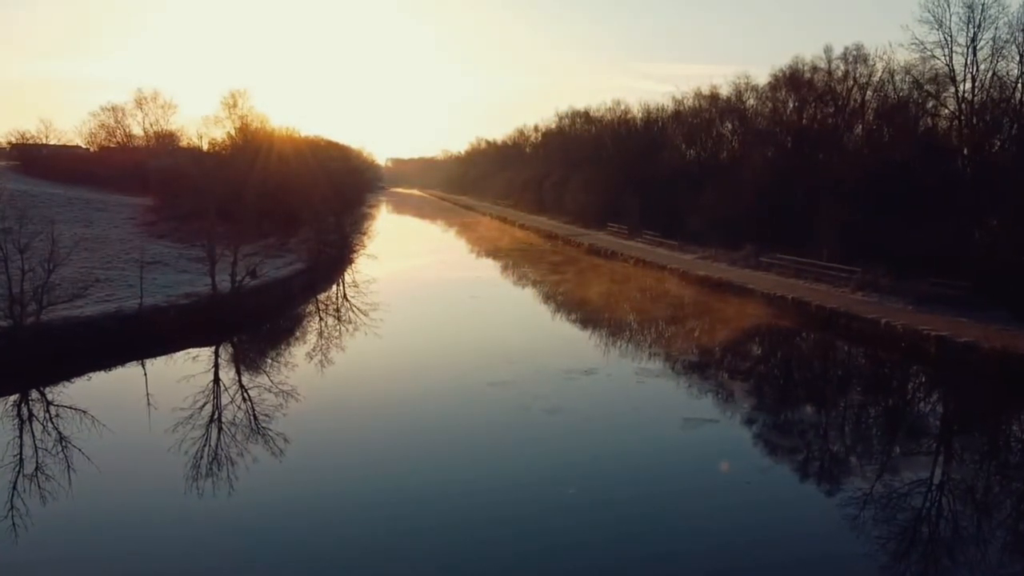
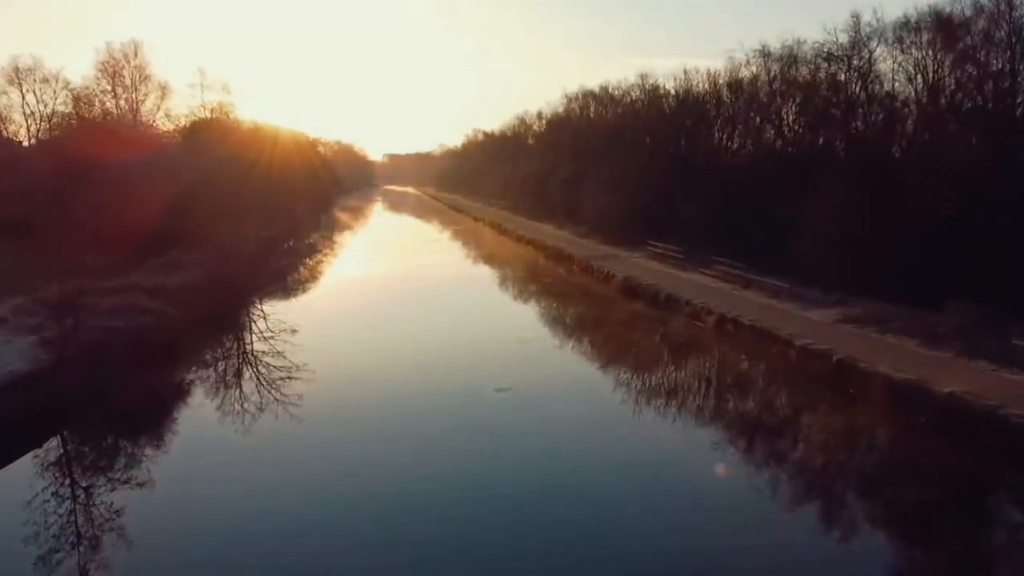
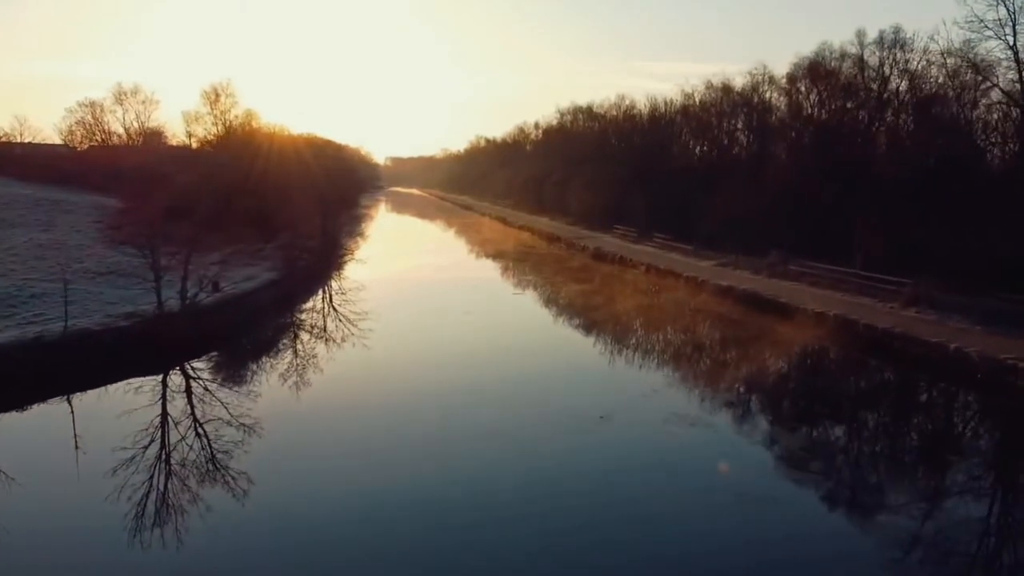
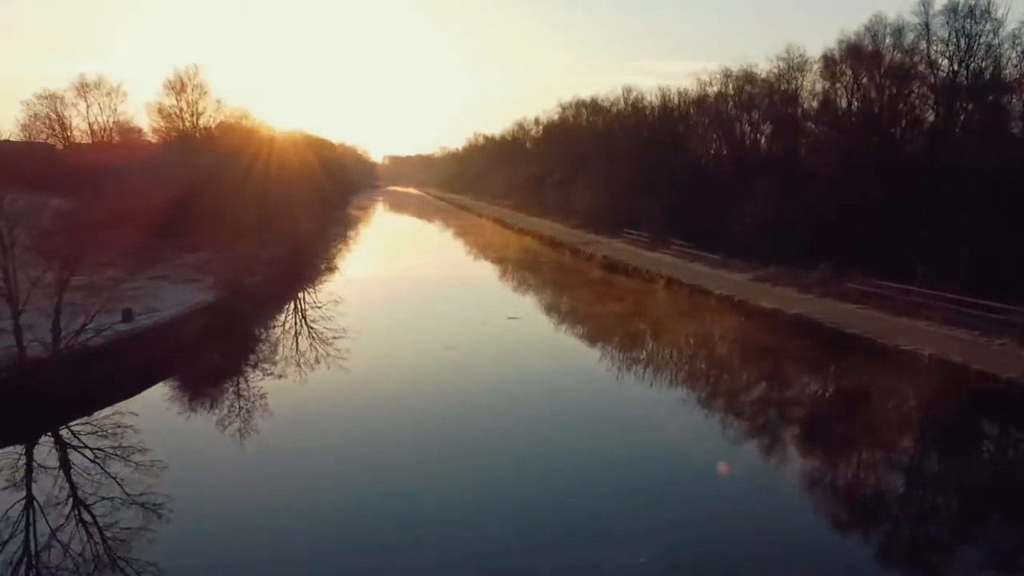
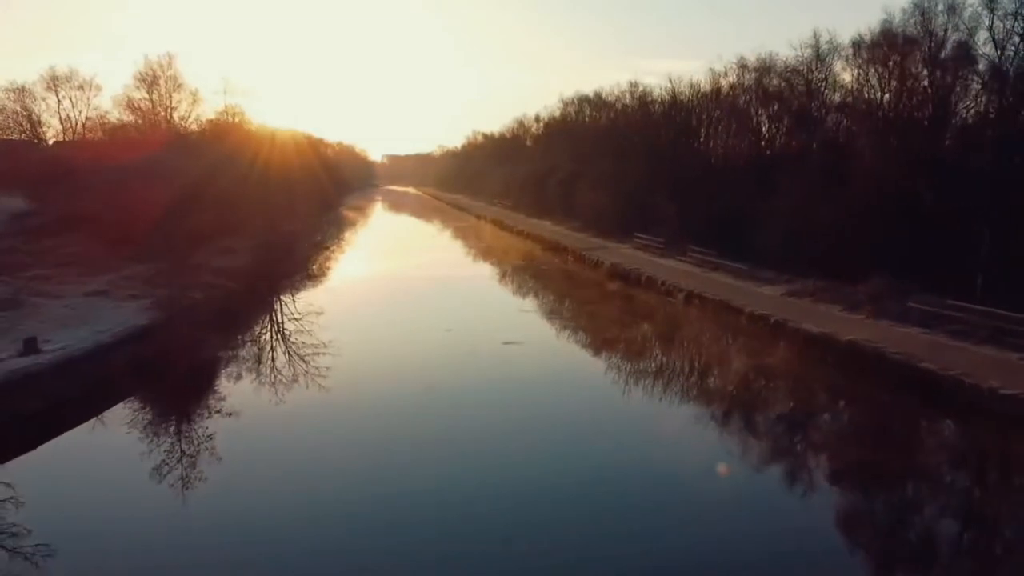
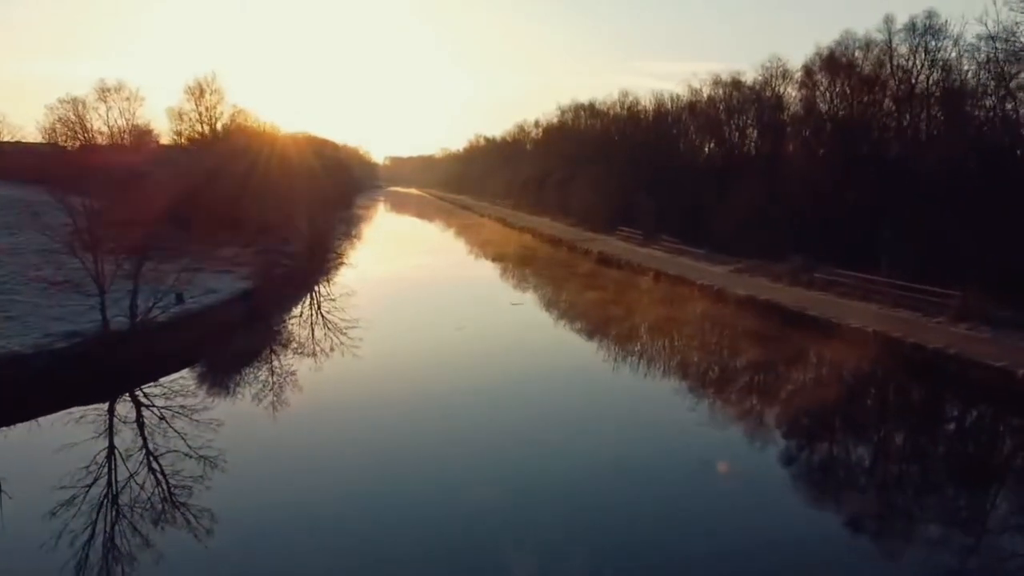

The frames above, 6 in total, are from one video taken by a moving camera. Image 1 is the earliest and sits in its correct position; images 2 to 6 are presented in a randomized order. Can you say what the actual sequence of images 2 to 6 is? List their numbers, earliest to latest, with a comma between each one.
3, 6, 4, 5, 2
